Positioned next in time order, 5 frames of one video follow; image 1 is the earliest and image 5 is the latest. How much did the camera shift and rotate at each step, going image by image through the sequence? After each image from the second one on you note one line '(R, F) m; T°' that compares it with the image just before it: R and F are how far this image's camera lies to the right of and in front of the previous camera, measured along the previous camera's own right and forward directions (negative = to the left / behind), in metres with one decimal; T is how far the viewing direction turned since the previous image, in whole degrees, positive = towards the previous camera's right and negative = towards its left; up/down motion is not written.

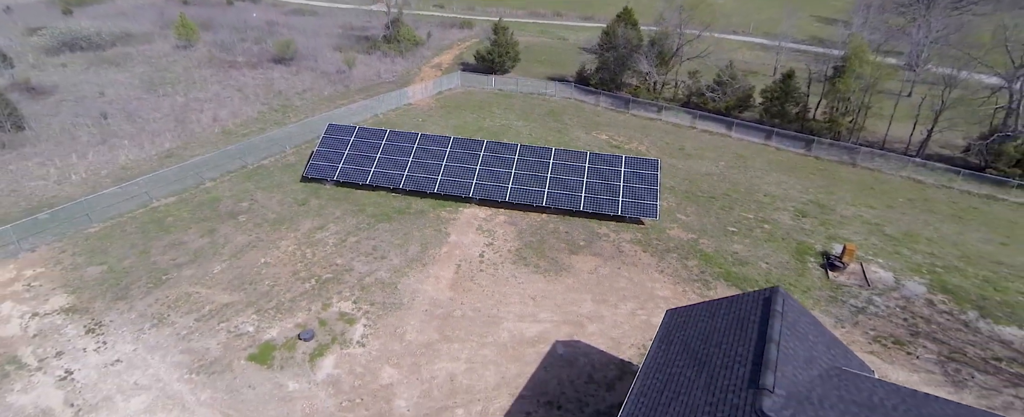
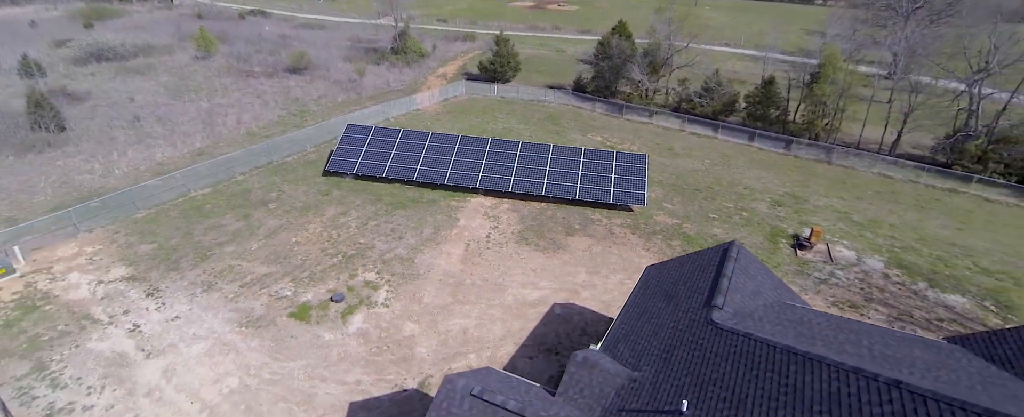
(-0.2, -2.7) m; 0°
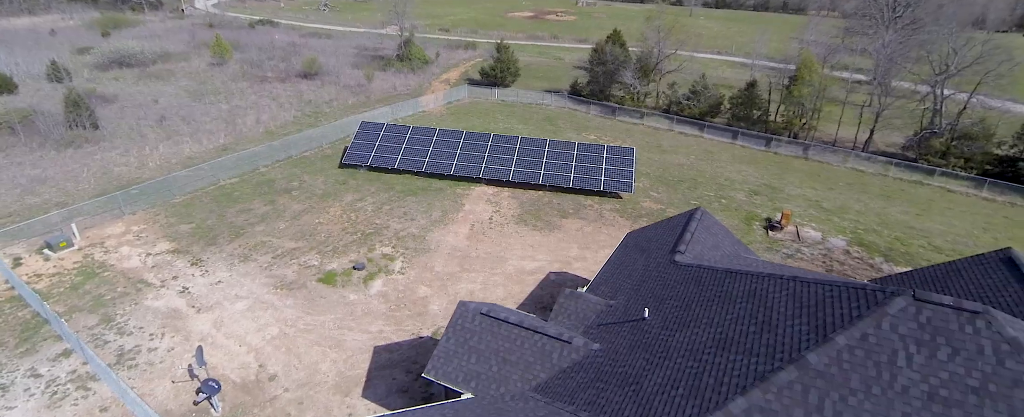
(0.0, -2.7) m; 0°
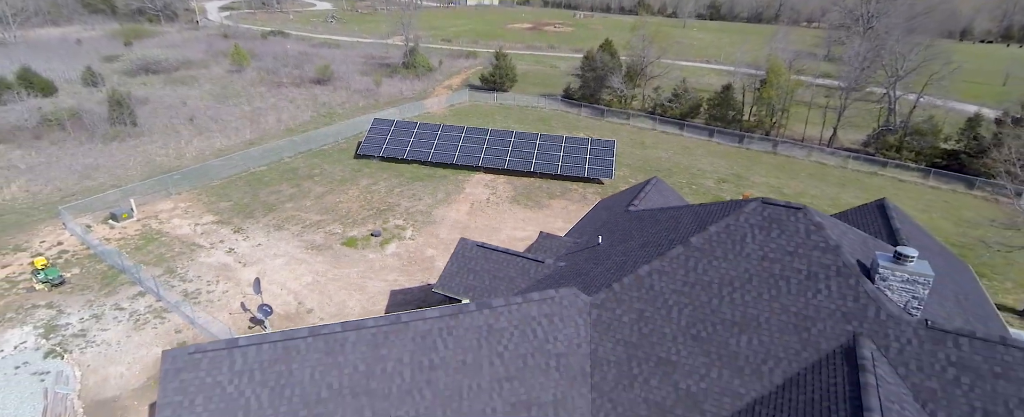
(+0.4, -4.0) m; 0°
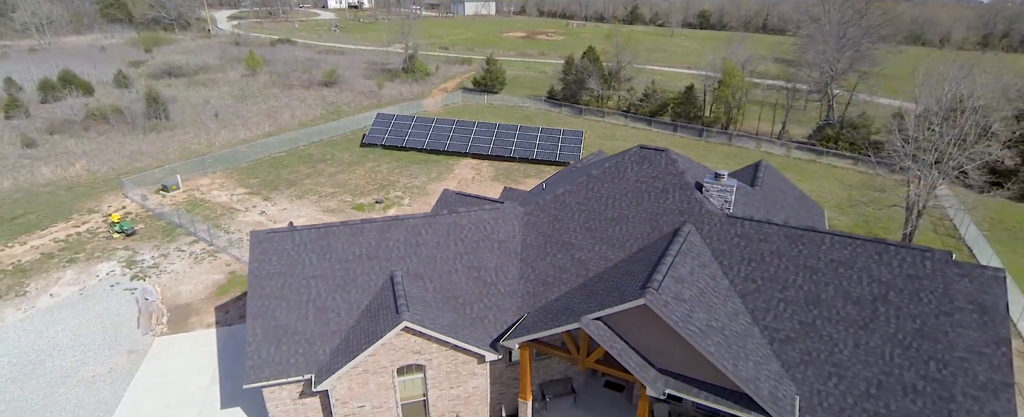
(+1.4, -5.8) m; 0°
